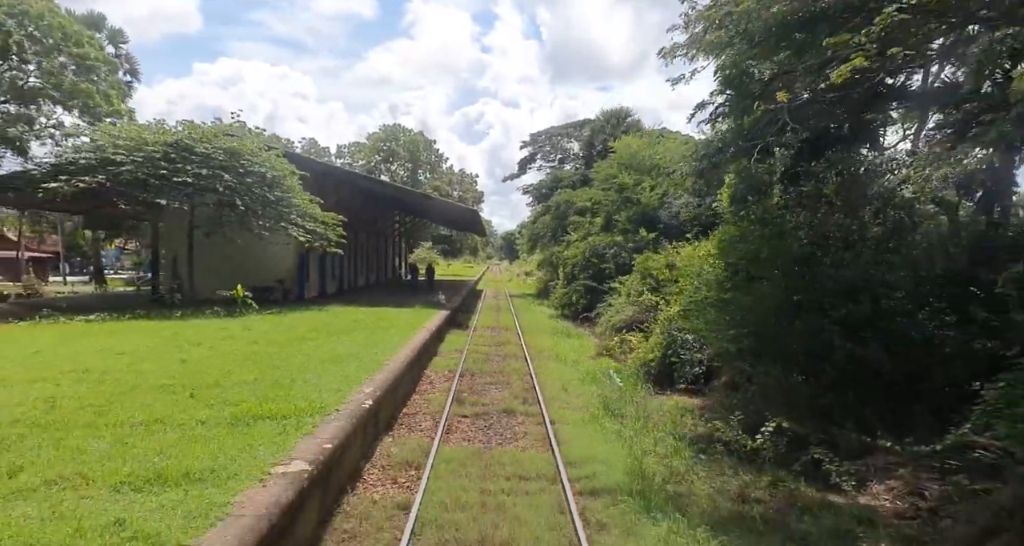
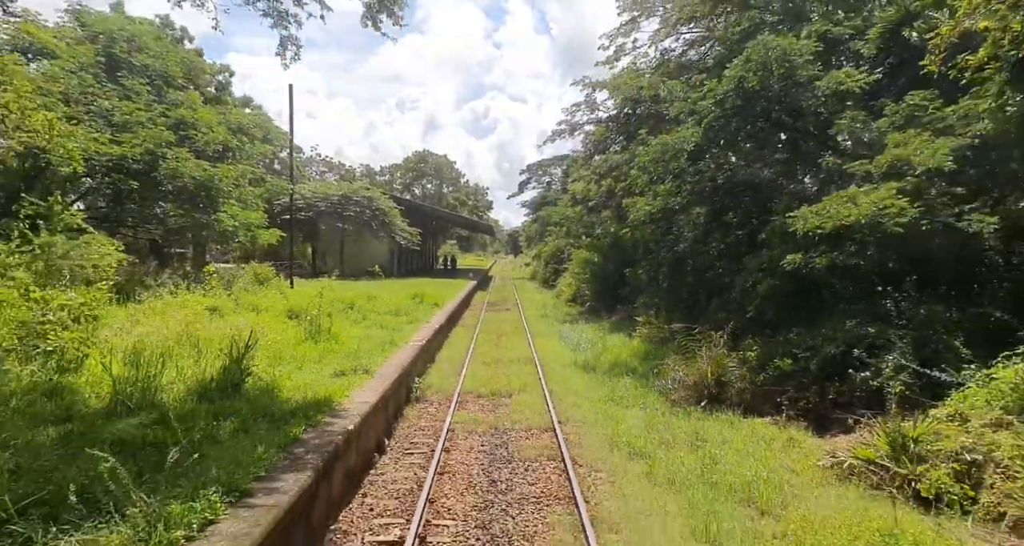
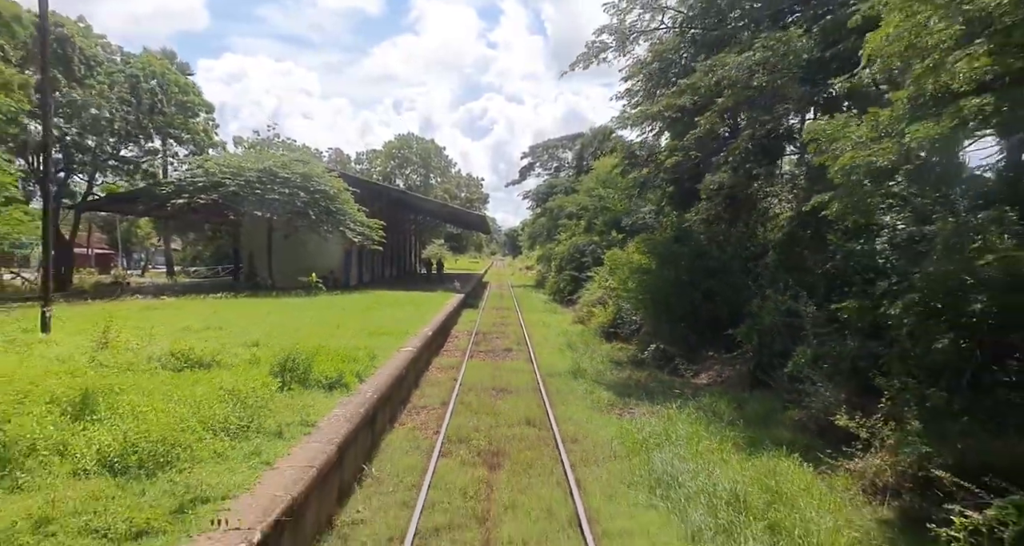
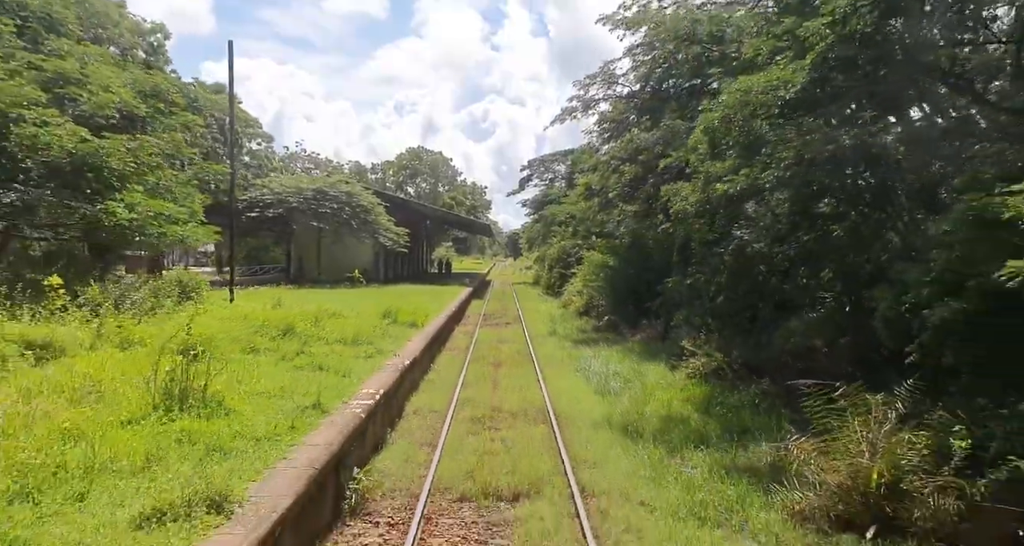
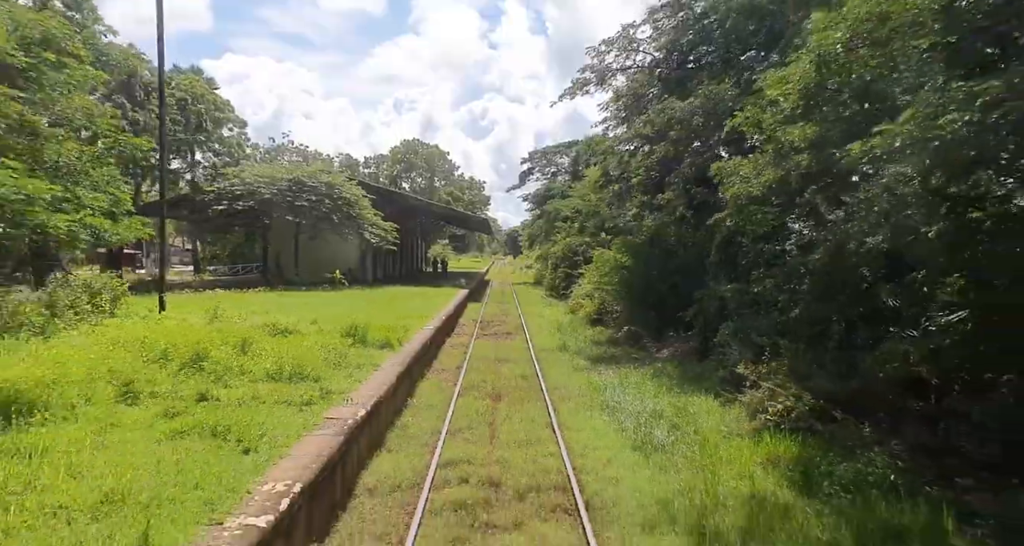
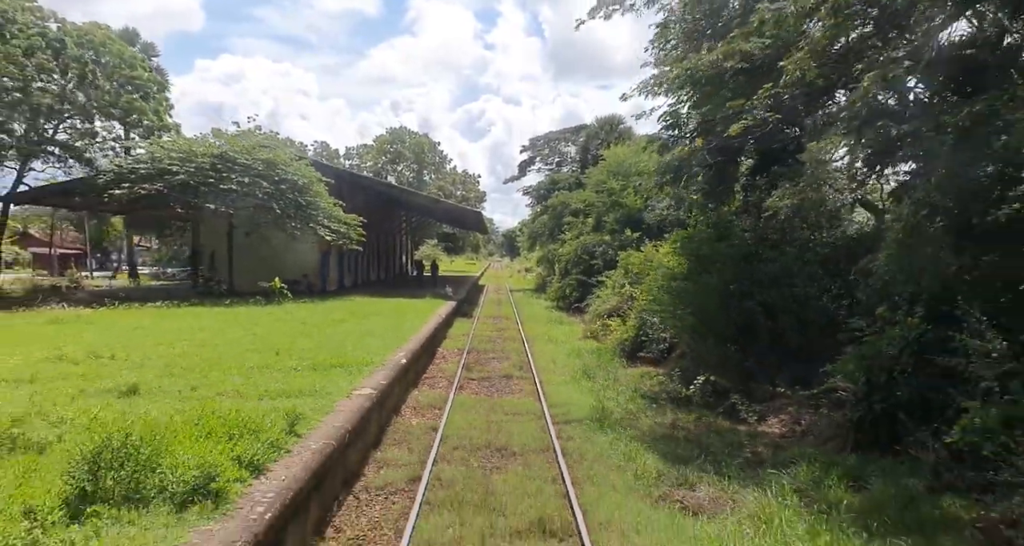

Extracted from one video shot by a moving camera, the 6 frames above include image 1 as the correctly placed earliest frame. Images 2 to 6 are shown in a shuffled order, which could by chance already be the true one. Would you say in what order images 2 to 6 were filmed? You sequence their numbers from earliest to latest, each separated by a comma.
6, 3, 5, 4, 2
